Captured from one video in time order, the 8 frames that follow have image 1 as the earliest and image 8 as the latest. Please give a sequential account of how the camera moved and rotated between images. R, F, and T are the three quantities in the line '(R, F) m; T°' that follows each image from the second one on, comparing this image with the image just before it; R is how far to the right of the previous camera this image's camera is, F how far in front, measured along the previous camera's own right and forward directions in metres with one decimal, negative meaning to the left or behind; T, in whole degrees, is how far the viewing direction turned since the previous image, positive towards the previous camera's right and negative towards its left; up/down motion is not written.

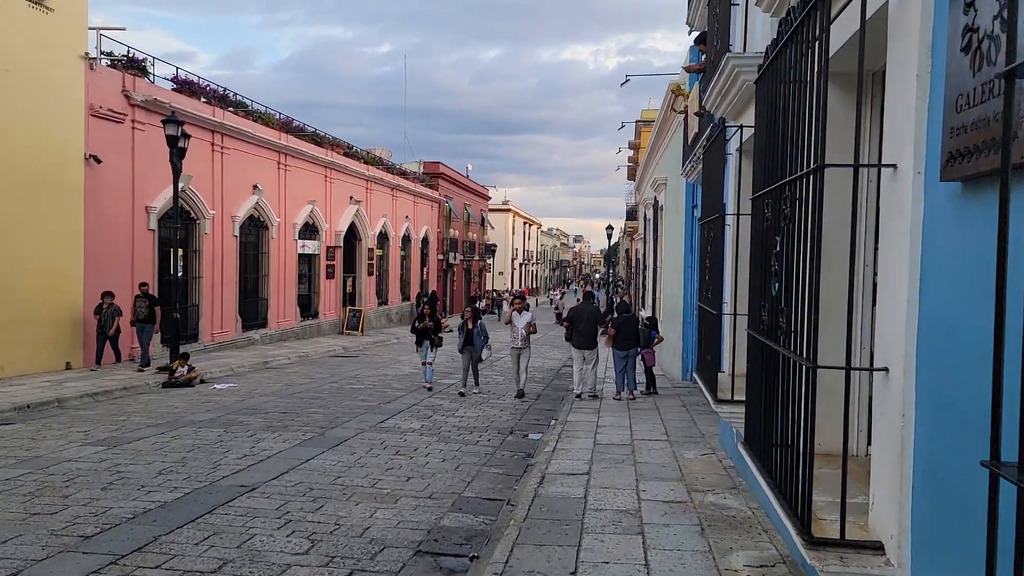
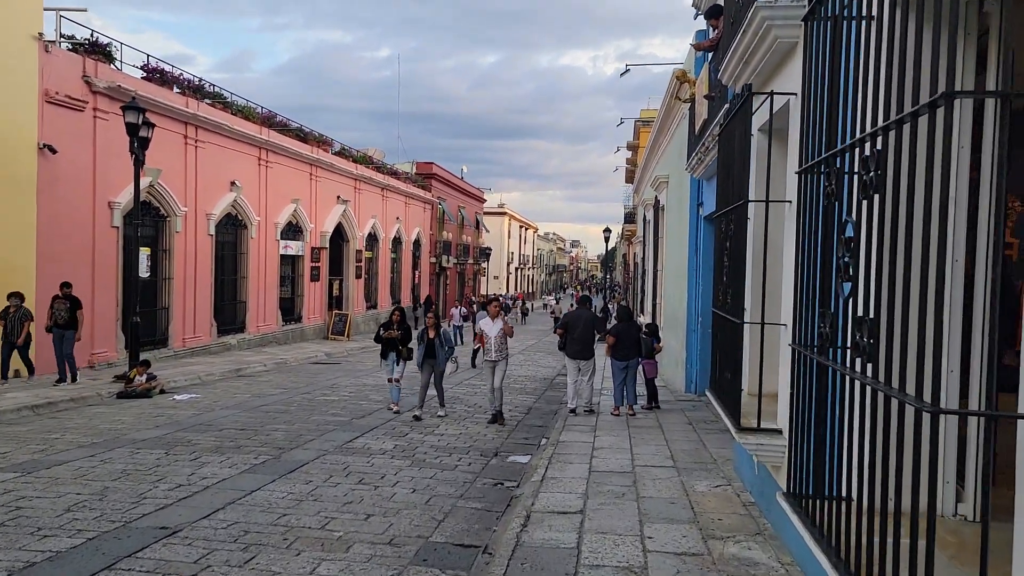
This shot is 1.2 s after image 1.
(+0.1, +1.1) m; 0°
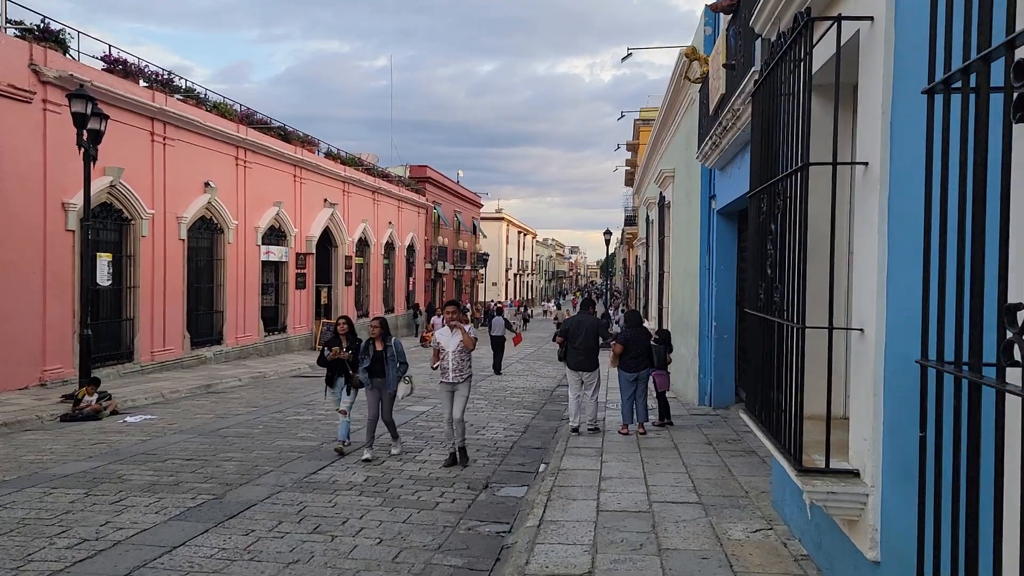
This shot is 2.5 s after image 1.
(+0.1, +1.3) m; 0°
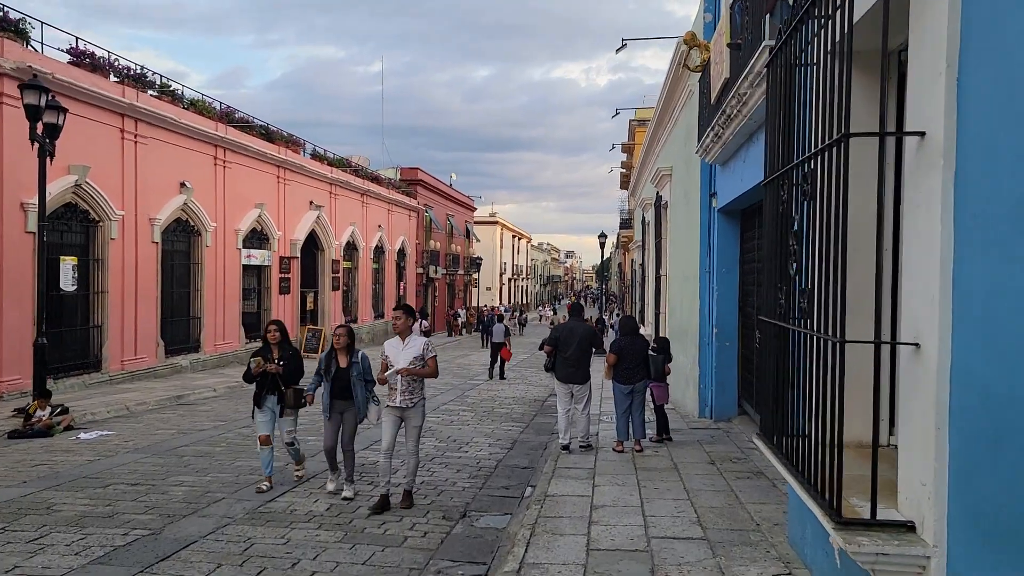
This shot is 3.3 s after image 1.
(+0.1, +0.8) m; 0°
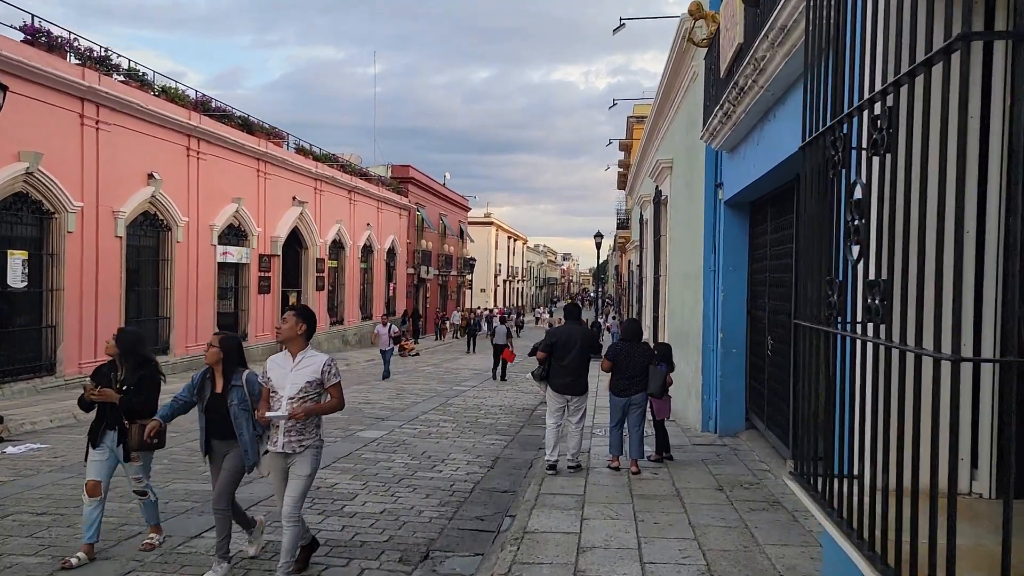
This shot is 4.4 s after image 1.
(+0.1, +1.1) m; 0°
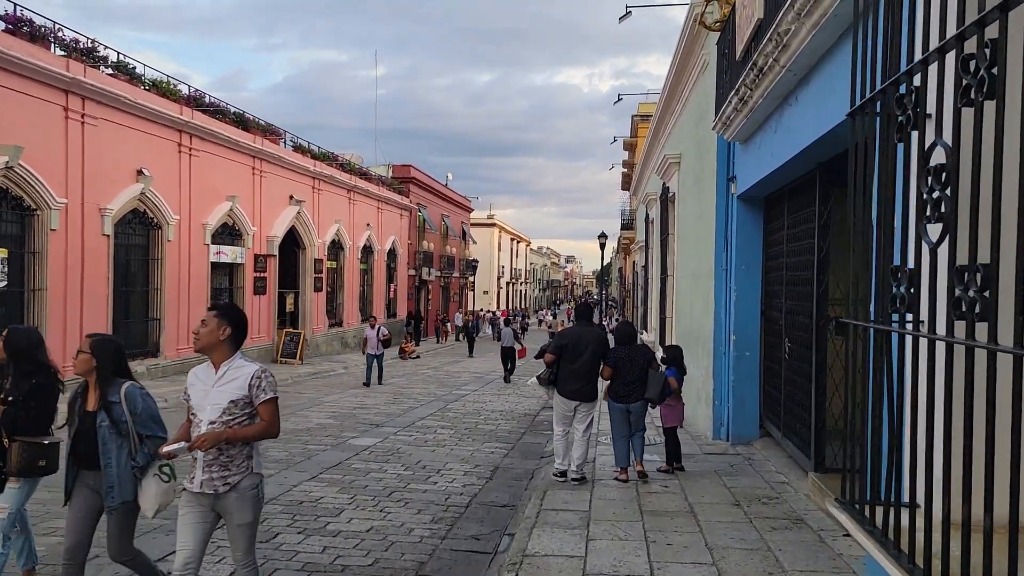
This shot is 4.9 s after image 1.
(0.0, +0.5) m; 0°
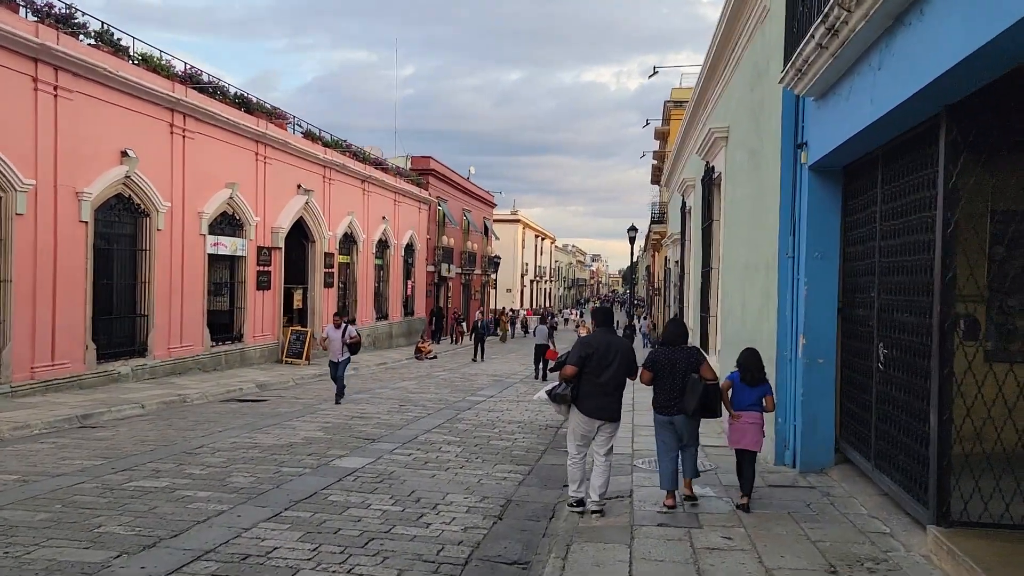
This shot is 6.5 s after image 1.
(+0.1, +1.7) m; -2°
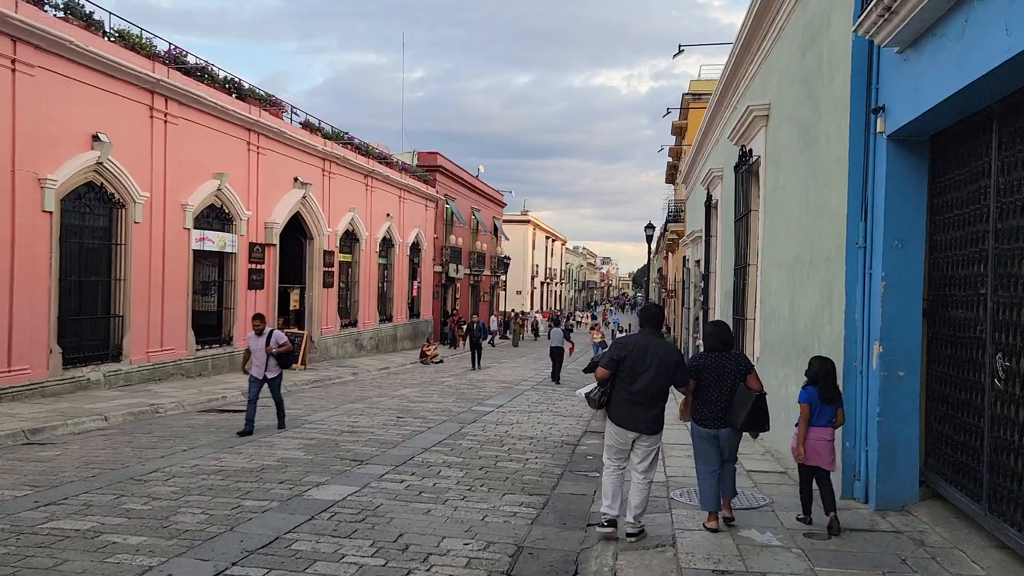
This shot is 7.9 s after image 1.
(0.0, +1.4) m; -1°
